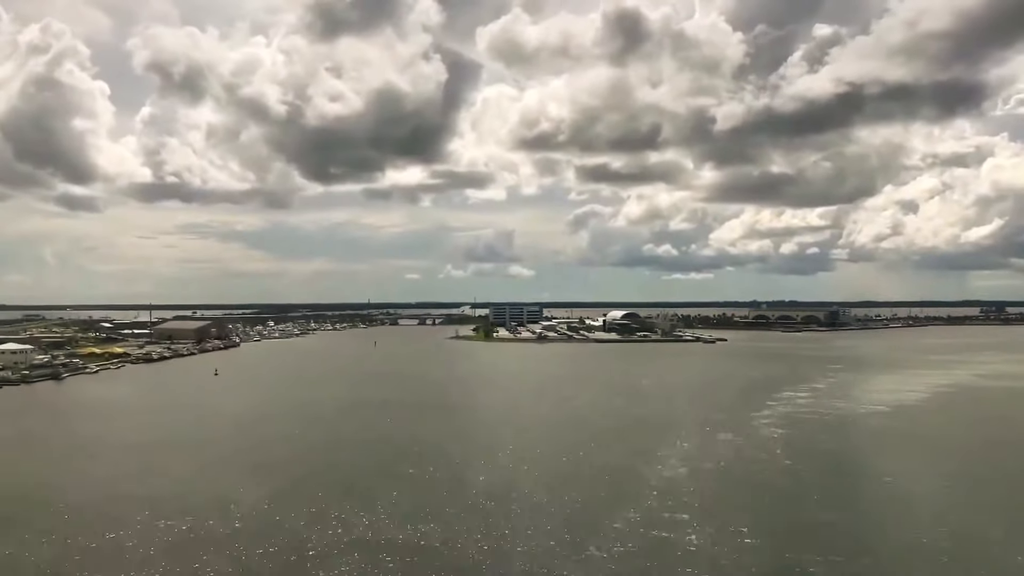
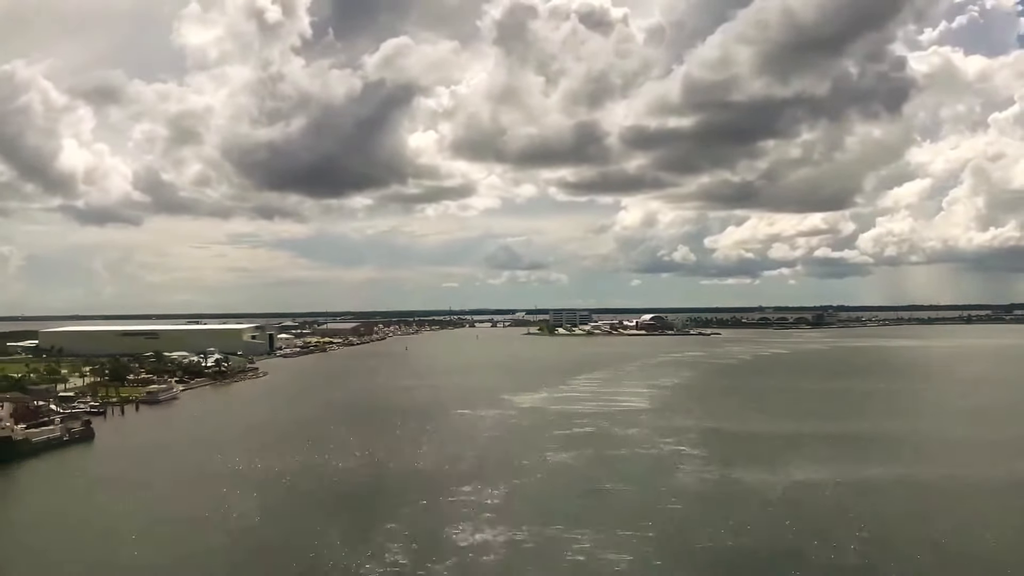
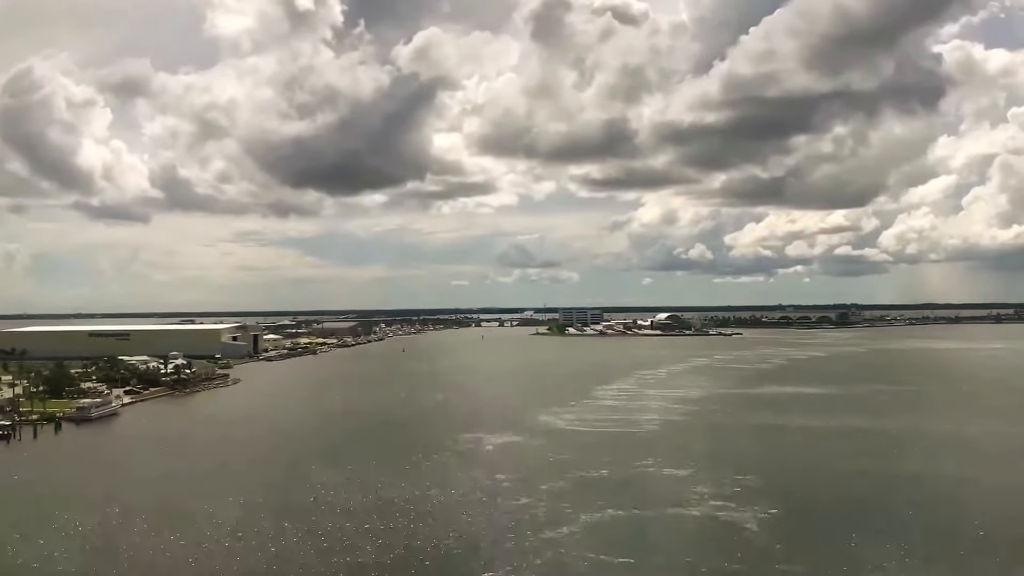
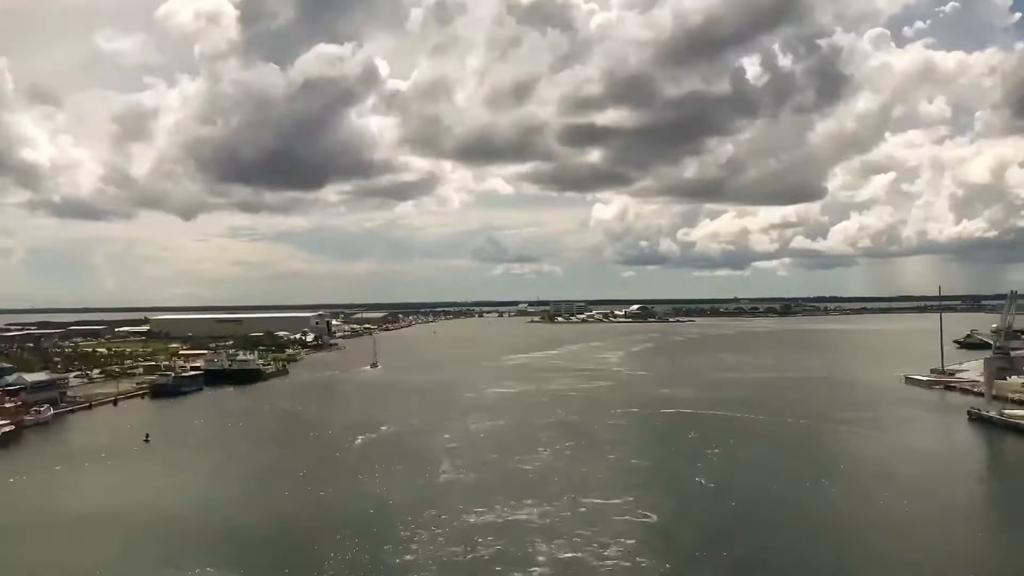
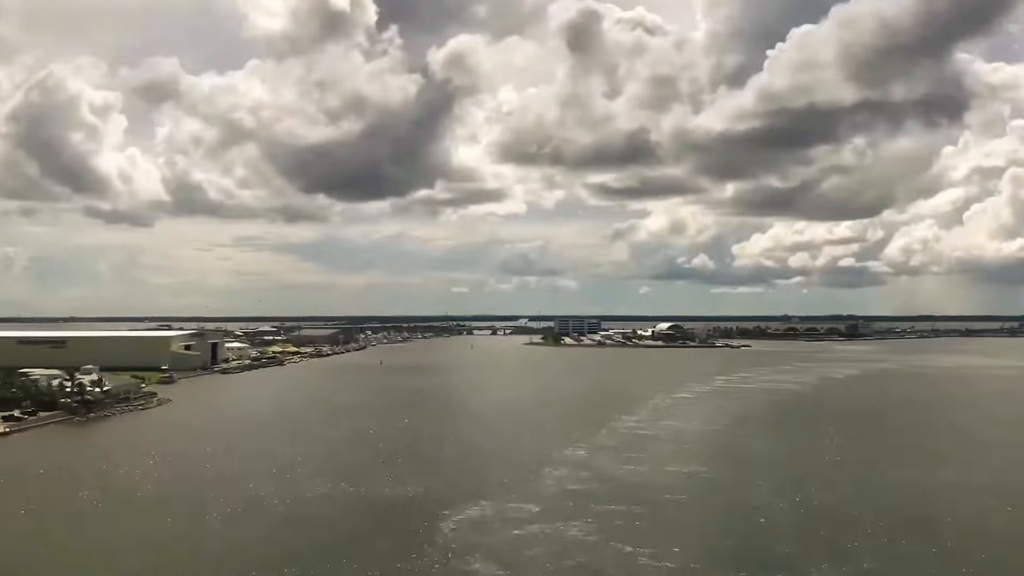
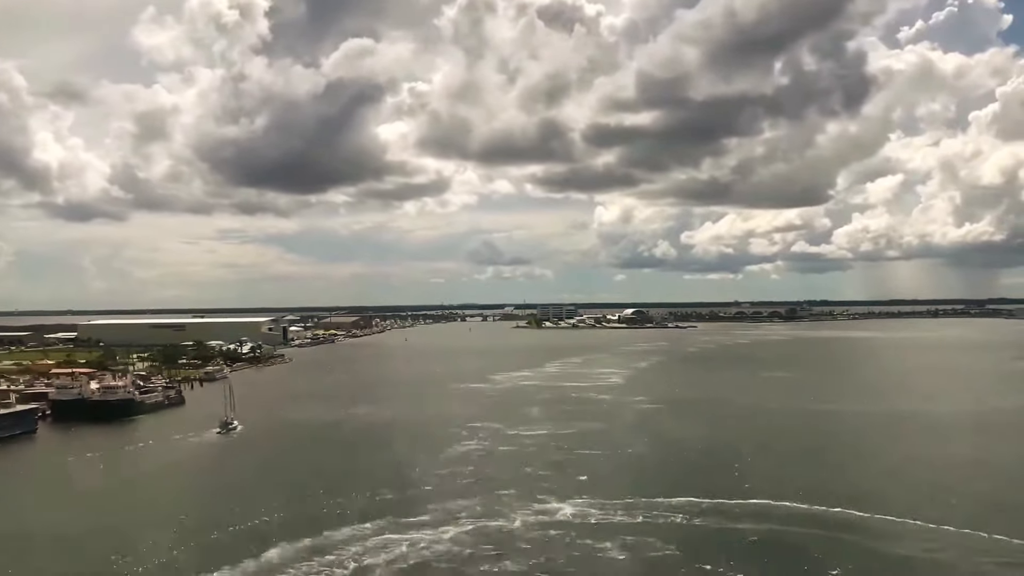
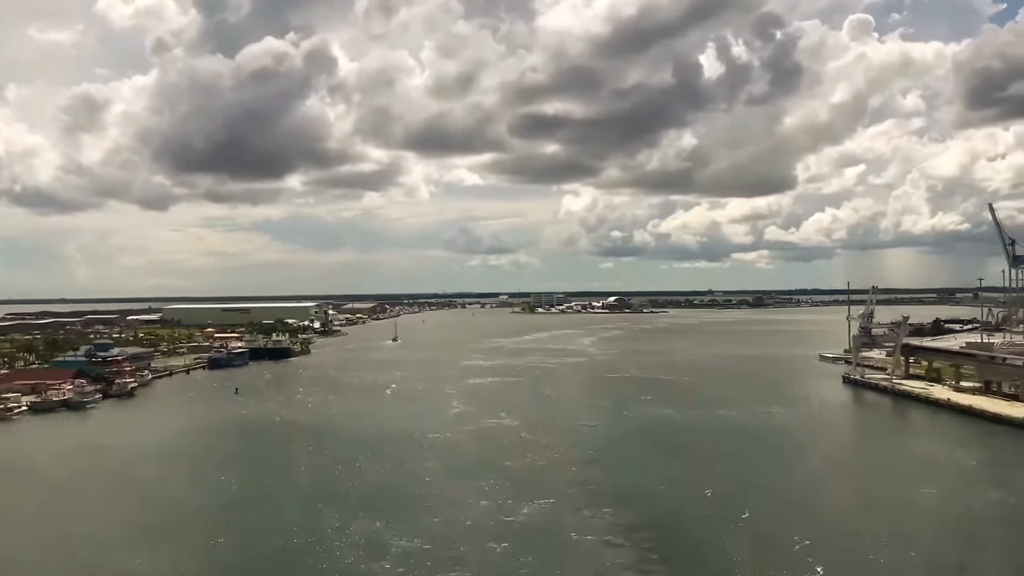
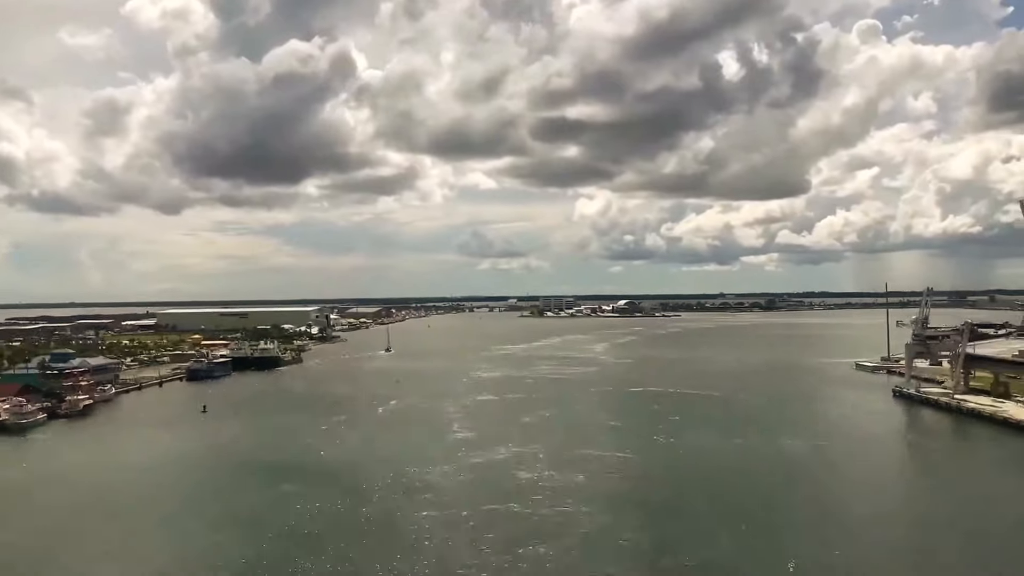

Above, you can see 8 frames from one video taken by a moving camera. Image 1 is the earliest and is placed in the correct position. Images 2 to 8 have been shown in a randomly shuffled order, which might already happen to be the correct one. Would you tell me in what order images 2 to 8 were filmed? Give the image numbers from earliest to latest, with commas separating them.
5, 3, 2, 6, 4, 8, 7
